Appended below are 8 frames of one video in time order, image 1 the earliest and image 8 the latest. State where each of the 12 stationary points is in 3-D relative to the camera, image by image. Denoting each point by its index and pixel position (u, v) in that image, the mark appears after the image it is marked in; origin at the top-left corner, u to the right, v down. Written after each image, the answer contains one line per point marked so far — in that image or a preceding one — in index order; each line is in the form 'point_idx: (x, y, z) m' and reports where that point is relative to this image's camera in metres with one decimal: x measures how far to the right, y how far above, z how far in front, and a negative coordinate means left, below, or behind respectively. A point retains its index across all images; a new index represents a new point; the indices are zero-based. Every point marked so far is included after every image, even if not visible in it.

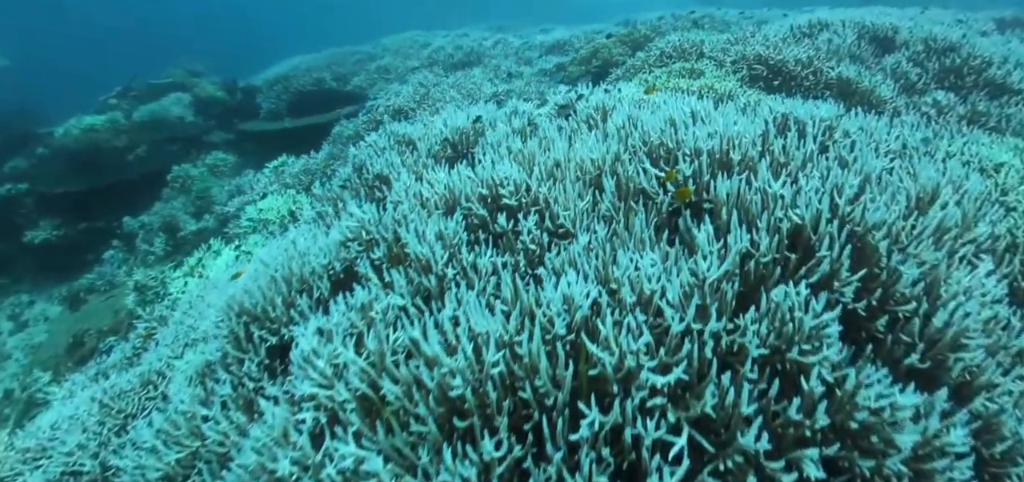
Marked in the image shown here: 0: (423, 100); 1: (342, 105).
0: (-1.9, +3.0, +9.7) m
1: (-4.9, +4.0, +13.3) m
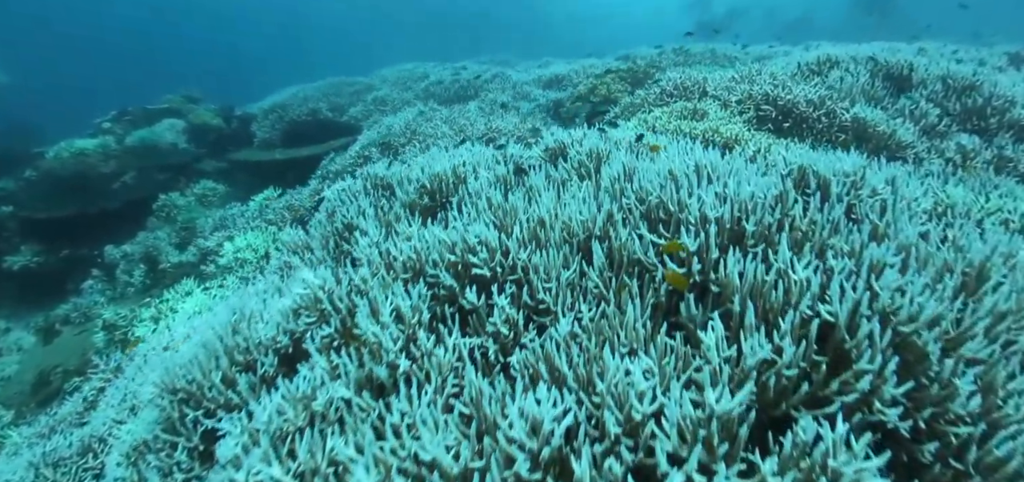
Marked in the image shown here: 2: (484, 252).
0: (-2.0, +2.2, +9.3) m
1: (-5.0, +2.9, +12.9) m
2: (-0.3, -0.1, +3.9) m
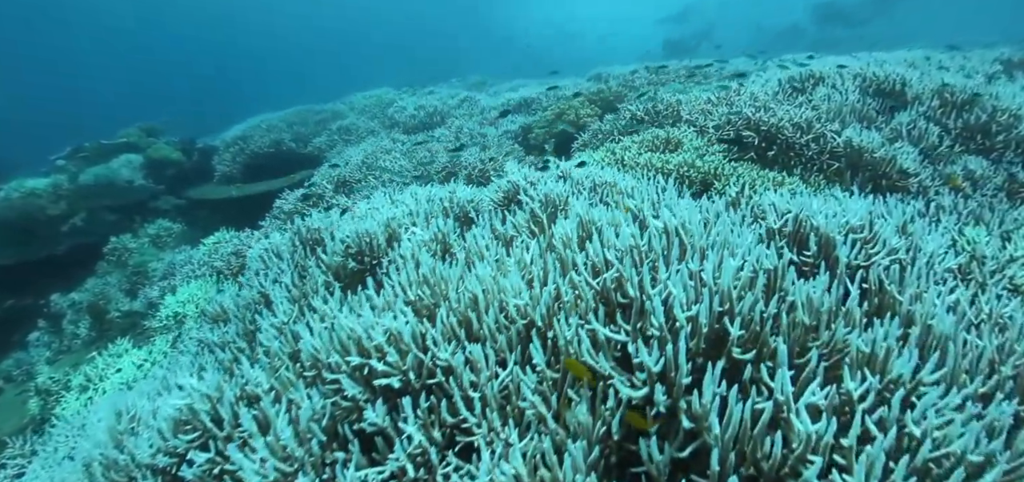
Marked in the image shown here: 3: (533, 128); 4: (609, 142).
0: (-2.7, +1.3, +8.5) m
1: (-5.7, +1.9, +12.1) m
2: (-0.8, -0.7, +3.1) m
3: (+0.3, +1.9, +8.1) m
4: (+1.2, +1.2, +5.7) m
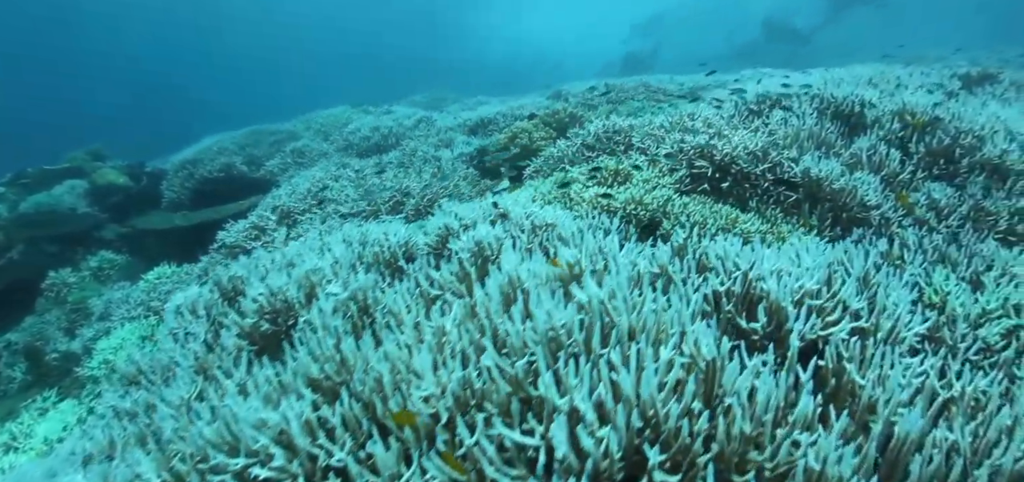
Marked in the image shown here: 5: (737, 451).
0: (-3.4, +0.7, +7.9) m
1: (-6.6, +1.2, +11.4) m
2: (-1.3, -1.2, +2.6) m
3: (-0.5, +1.4, +7.7) m
4: (+0.5, +0.8, +5.3) m
5: (+1.0, -0.9, +2.0) m
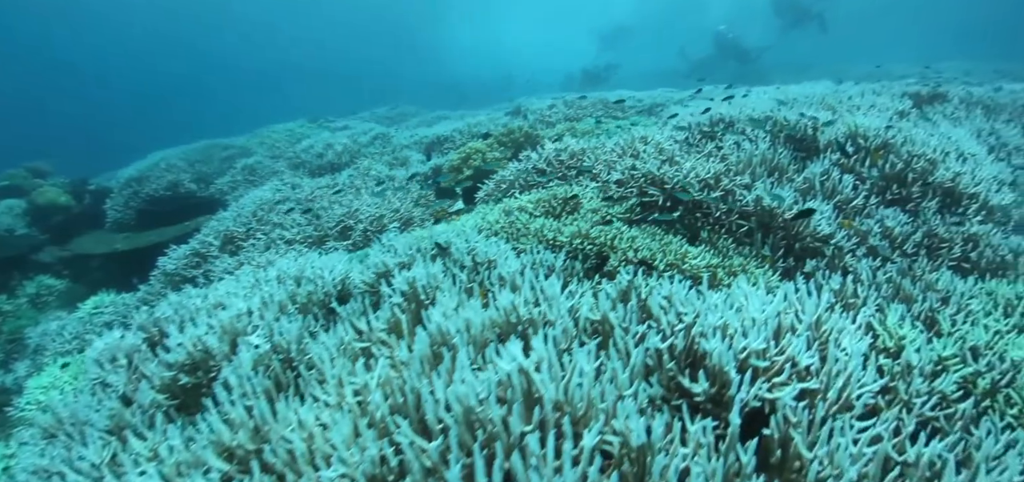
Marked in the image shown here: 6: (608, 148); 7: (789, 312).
0: (-4.1, +0.3, +7.5) m
1: (-7.4, +0.7, +10.8) m
2: (-1.7, -1.6, +2.2) m
3: (-1.1, +1.1, +7.3) m
4: (-0.1, +0.5, +5.0) m
5: (+0.6, -1.2, +1.7) m
6: (+1.0, +1.0, +5.0) m
7: (+1.7, -0.4, +2.8) m
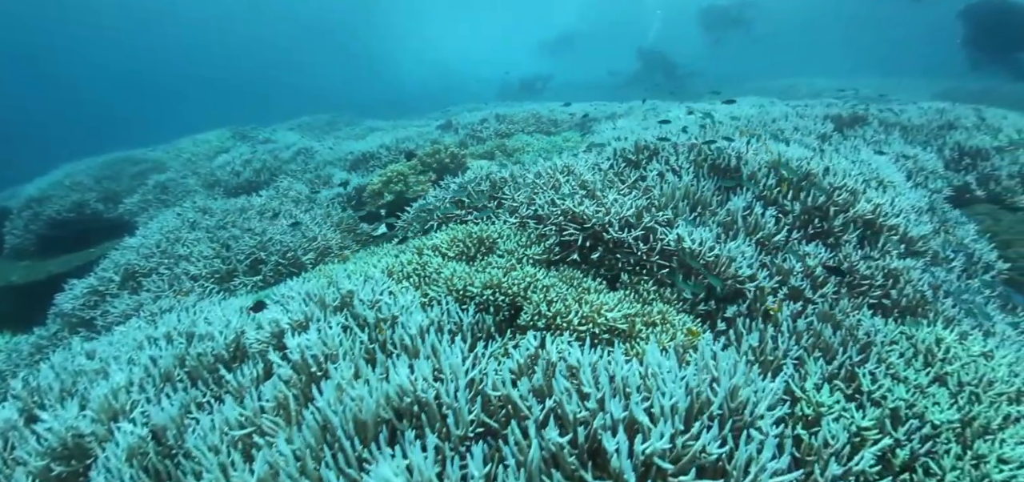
0: (-5.1, -0.2, +6.8) m
1: (-8.7, +0.1, +9.9) m
2: (-2.2, -2.1, +1.8) m
3: (-2.2, +0.7, +6.8) m
4: (-0.9, +0.1, +4.6) m
5: (+0.1, -1.6, +1.4) m
6: (+0.2, +0.7, +4.7) m
7: (+1.0, -0.8, +2.6) m
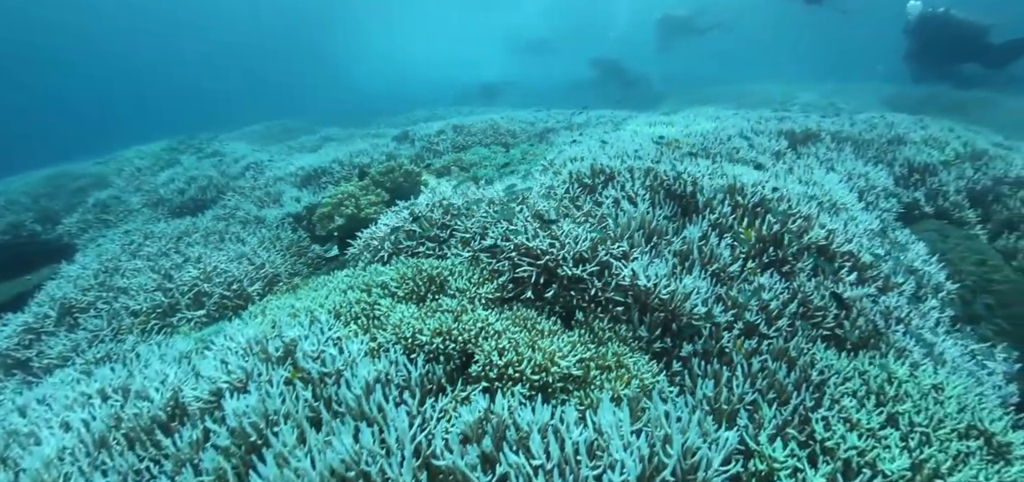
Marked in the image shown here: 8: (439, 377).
0: (-5.6, -0.6, +6.4) m
1: (-9.4, -0.3, +9.2) m
2: (-2.4, -2.5, +1.6) m
3: (-2.7, +0.4, +6.5) m
4: (-1.3, -0.2, +4.4) m
5: (-0.1, -1.9, +1.3) m
6: (-0.3, +0.4, +4.5) m
7: (+0.8, -1.1, +2.5) m
8: (-0.5, -0.9, +3.1) m
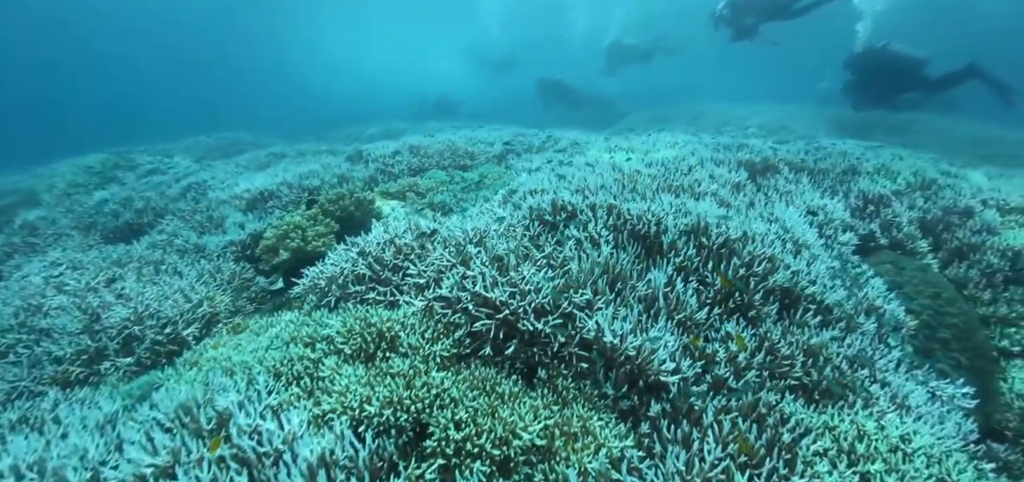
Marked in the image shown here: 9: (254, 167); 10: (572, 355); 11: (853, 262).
0: (-6.1, -1.1, +5.7) m
1: (-10.1, -0.9, +8.3) m
2: (-2.5, -3.0, +1.2) m
3: (-3.3, 0.0, +6.1) m
4: (-1.7, -0.6, +4.0) m
5: (-0.2, -2.3, +1.1) m
6: (-0.6, 0.0, +4.2) m
7: (+0.6, -1.4, +2.3) m
8: (-0.7, -1.3, +2.8) m
9: (-6.7, +2.2, +11.9) m
10: (+0.4, -0.8, +3.2) m
11: (+3.3, -0.1, +4.4) m
